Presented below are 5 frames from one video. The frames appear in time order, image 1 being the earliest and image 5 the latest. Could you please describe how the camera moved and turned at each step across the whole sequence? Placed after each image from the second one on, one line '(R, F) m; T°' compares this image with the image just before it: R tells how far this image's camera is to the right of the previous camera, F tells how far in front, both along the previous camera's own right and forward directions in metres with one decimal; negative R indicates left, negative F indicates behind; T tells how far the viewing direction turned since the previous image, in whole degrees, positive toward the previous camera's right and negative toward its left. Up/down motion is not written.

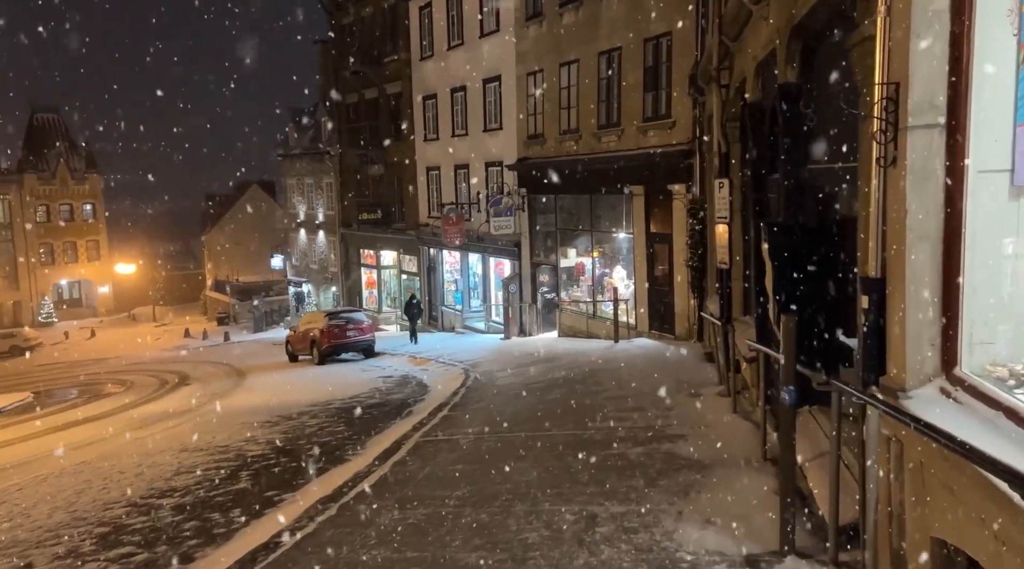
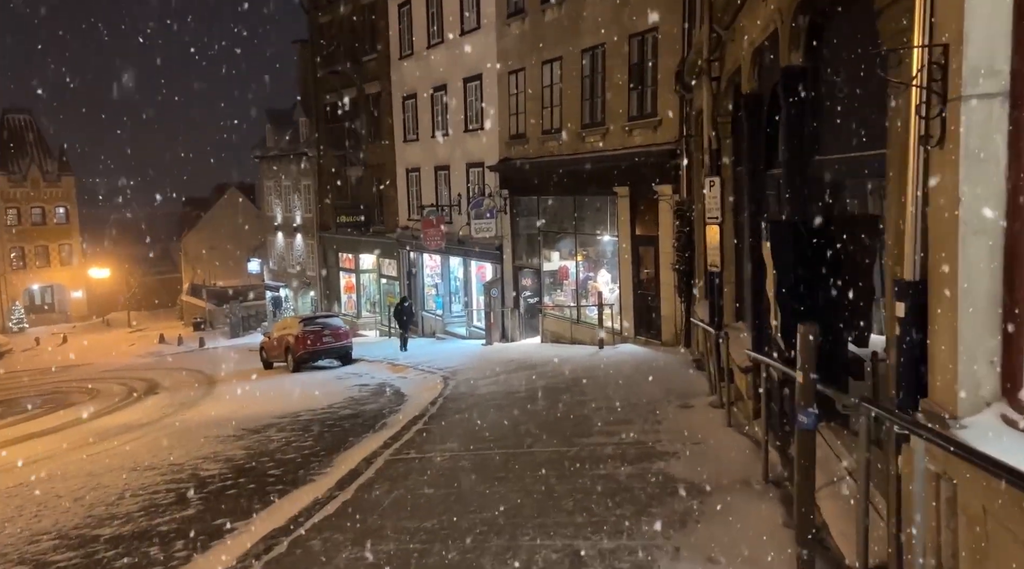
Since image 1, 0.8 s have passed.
(+0.1, +0.7) m; +1°
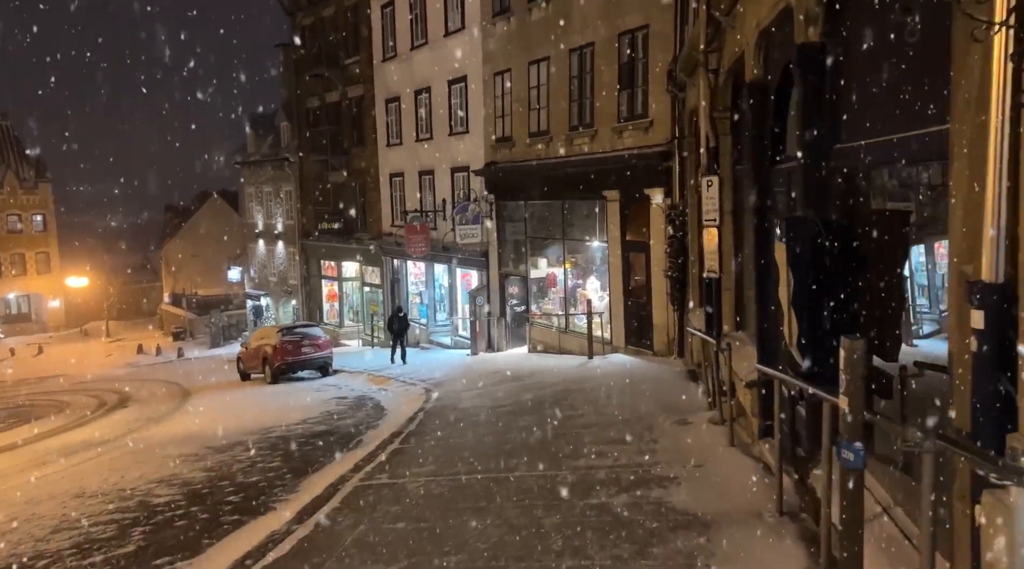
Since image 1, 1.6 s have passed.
(+0.1, +0.8) m; +1°
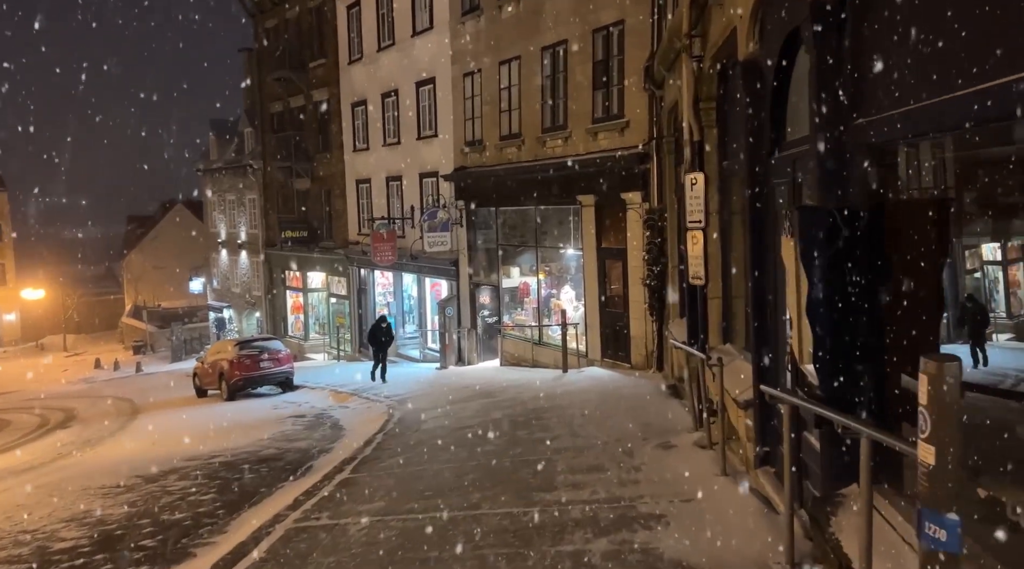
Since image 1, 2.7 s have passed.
(+0.1, +1.1) m; +2°
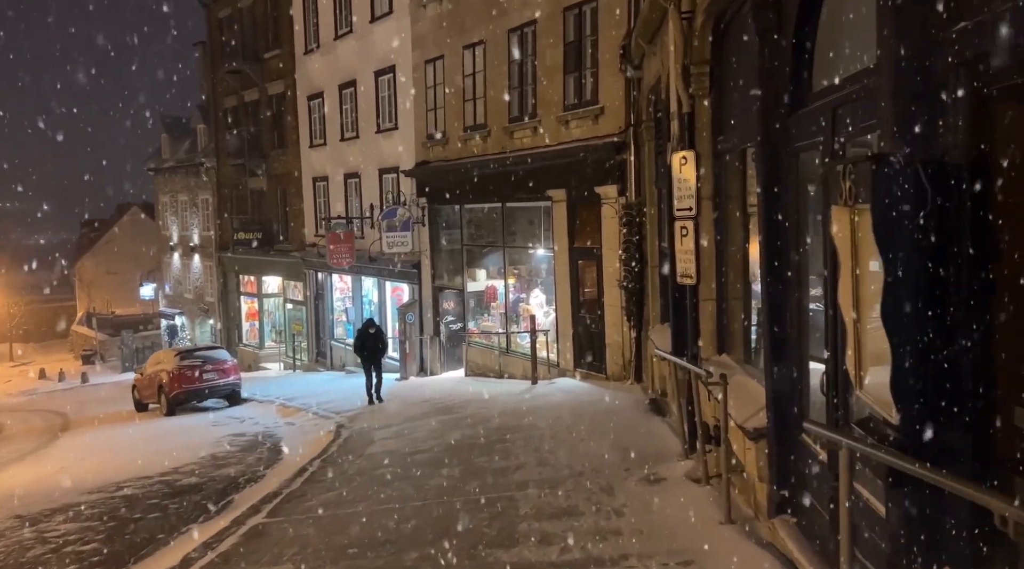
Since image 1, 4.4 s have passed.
(+0.2, +1.6) m; +2°
